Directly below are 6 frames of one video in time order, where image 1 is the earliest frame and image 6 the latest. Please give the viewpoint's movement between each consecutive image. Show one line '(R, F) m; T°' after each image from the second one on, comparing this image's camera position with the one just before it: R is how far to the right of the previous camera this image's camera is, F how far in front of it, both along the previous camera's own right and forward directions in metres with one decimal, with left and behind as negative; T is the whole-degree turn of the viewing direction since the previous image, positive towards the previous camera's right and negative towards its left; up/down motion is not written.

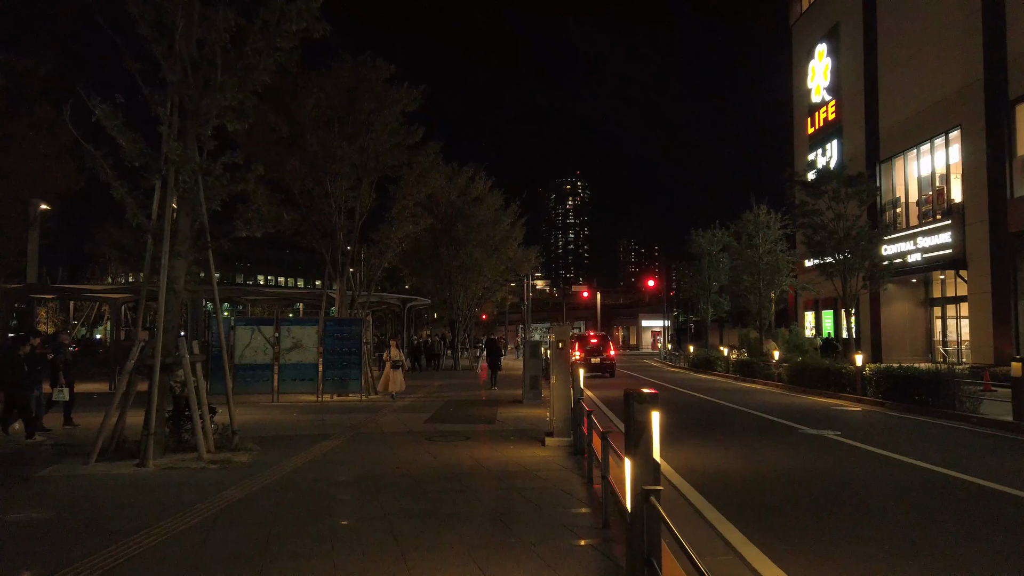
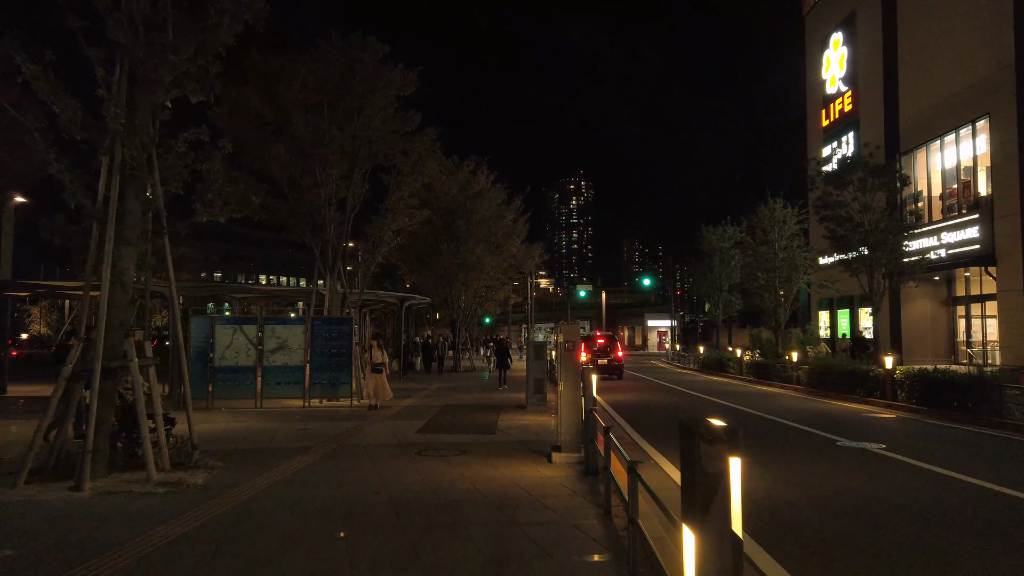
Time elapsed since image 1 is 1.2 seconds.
(0.0, +1.4) m; 0°
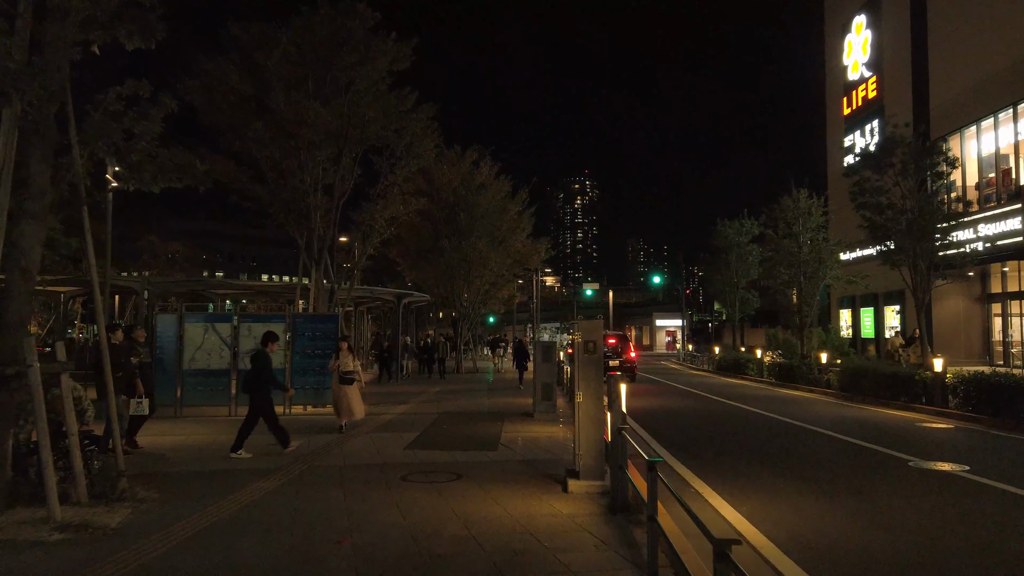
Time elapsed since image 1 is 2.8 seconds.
(0.0, +1.8) m; 0°
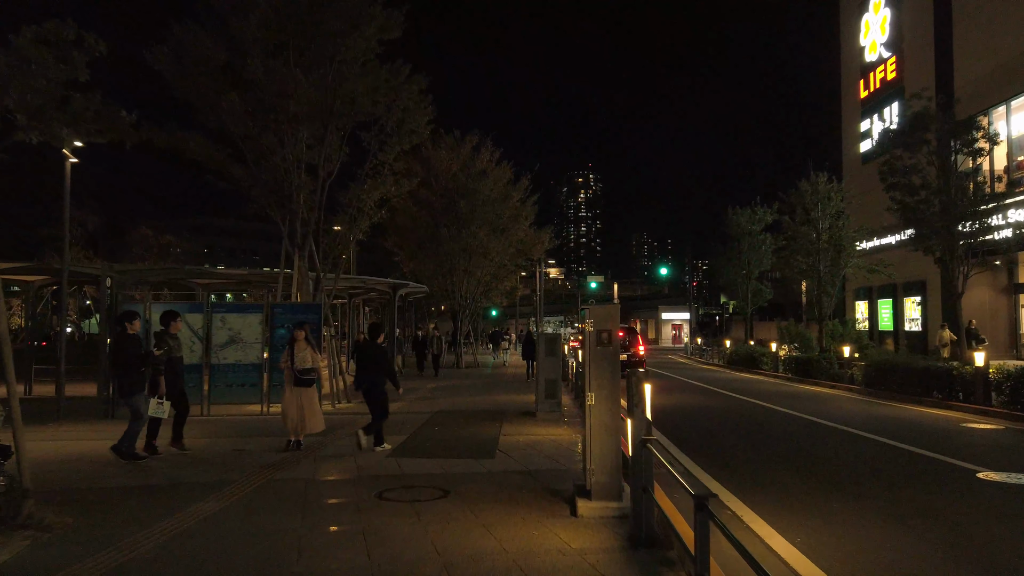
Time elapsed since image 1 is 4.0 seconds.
(+0.1, +1.4) m; 0°
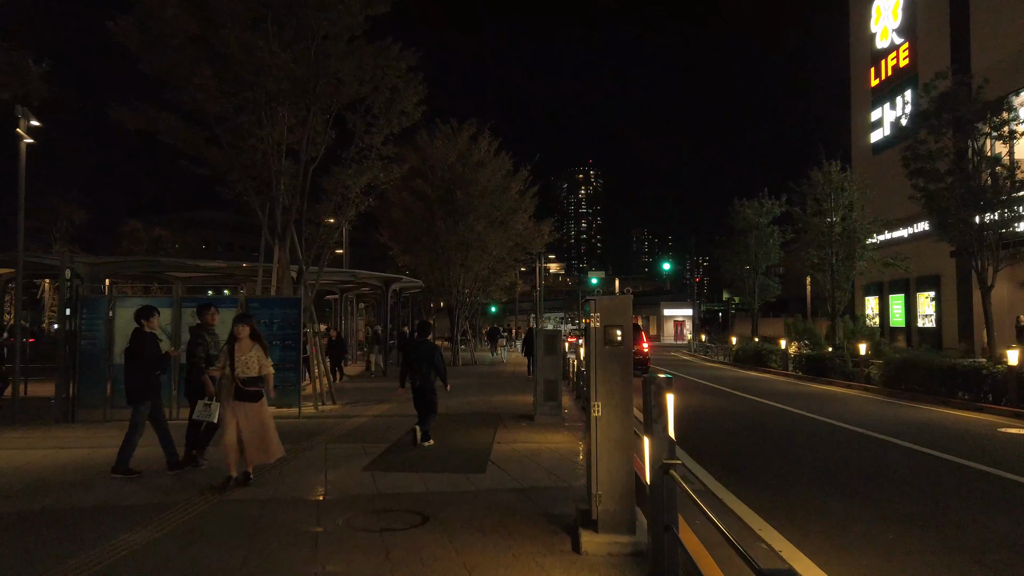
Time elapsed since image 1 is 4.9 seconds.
(+0.1, +1.1) m; 0°
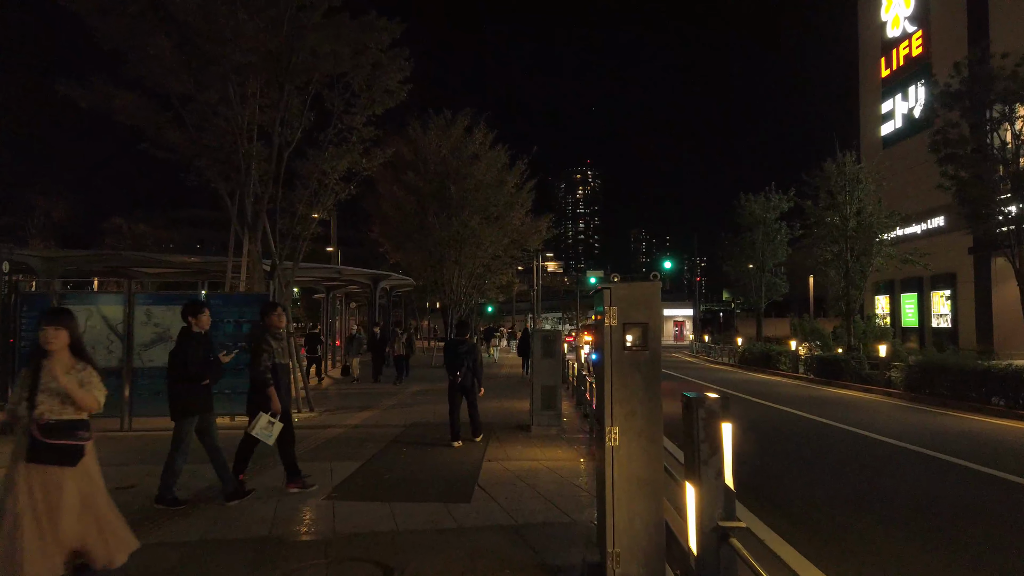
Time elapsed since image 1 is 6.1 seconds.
(+0.1, +1.3) m; 0°
